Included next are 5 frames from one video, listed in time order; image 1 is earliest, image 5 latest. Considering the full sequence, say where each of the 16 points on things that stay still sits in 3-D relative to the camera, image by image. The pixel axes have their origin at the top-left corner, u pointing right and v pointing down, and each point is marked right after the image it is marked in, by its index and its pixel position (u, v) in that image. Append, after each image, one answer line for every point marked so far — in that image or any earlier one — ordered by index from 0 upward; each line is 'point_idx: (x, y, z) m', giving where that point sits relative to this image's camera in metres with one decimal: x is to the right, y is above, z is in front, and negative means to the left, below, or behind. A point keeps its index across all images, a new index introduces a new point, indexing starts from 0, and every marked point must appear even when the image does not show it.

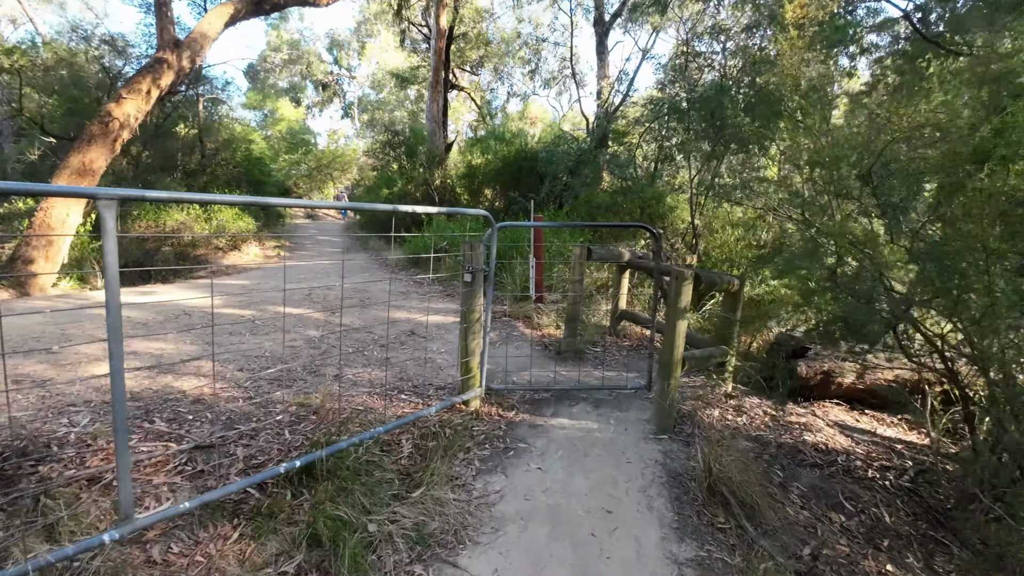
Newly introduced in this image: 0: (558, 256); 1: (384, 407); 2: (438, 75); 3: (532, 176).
0: (+0.7, +0.5, +7.0) m
1: (-0.9, -0.9, +3.5) m
2: (-2.5, +7.1, +16.3) m
3: (+0.5, +3.0, +12.9) m
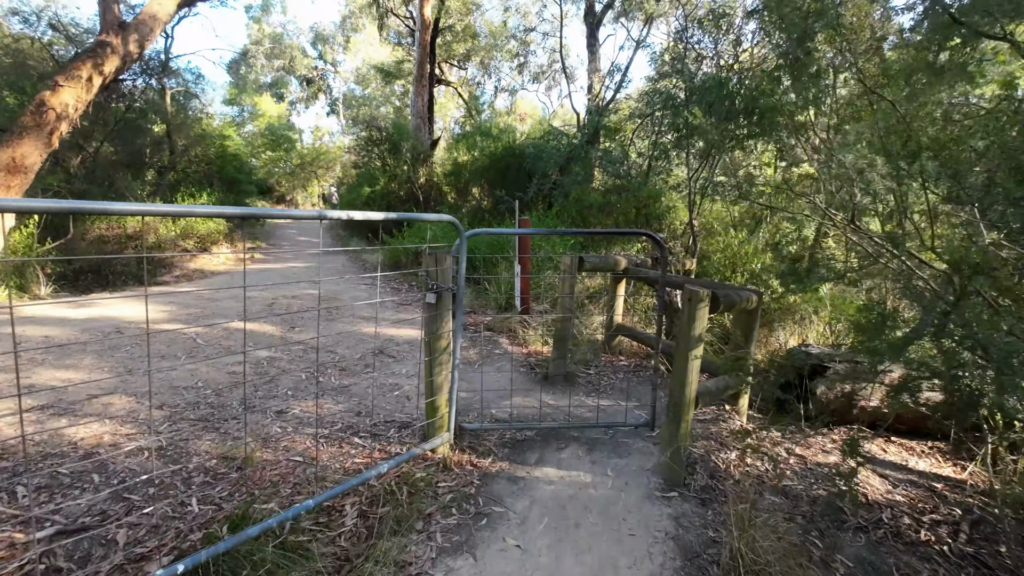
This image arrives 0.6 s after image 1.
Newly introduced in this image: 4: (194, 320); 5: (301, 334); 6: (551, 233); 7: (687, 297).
0: (+0.4, +0.3, +6.3) m
1: (-1.1, -1.0, +2.8) m
2: (-2.9, +7.0, +15.6) m
3: (+0.2, +2.9, +12.2) m
4: (-3.4, -0.3, +5.2) m
5: (-2.2, -0.5, +5.1) m
6: (+0.3, +0.4, +3.1) m
7: (+0.9, 0.0, +2.5) m
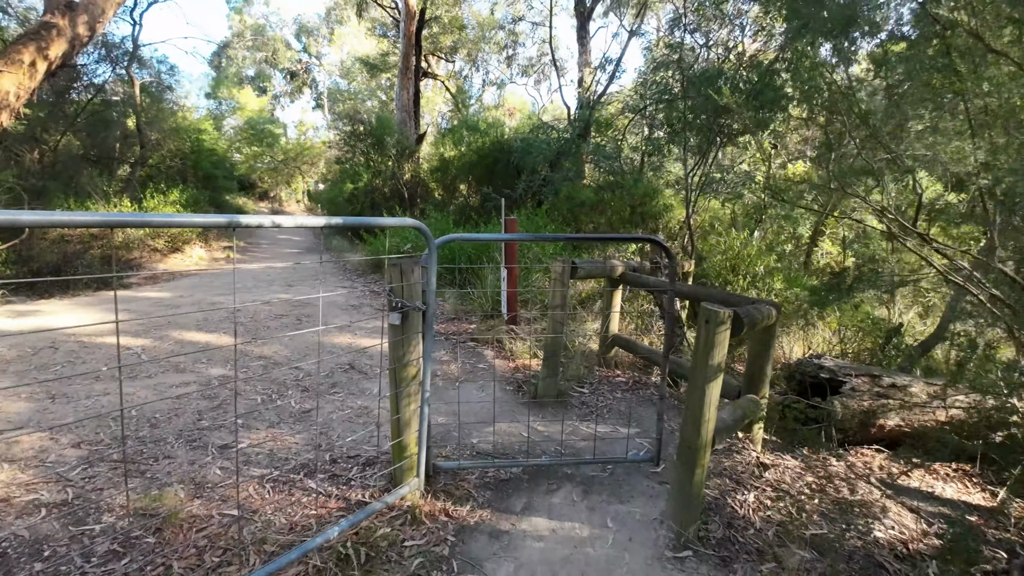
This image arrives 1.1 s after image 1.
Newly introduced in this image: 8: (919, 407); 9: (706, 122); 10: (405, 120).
0: (+0.3, +0.3, +5.9) m
1: (-1.1, -1.1, +2.4) m
2: (-3.2, +7.0, +15.1) m
3: (-0.1, +2.9, +11.8) m
4: (-3.6, -0.4, +4.7) m
5: (-2.3, -0.6, +4.6) m
6: (+0.2, +0.3, +2.7) m
7: (+0.8, -0.1, +2.1) m
8: (+3.3, -1.0, +4.0) m
9: (+2.5, +2.2, +6.4) m
10: (-3.4, +5.3, +15.3) m
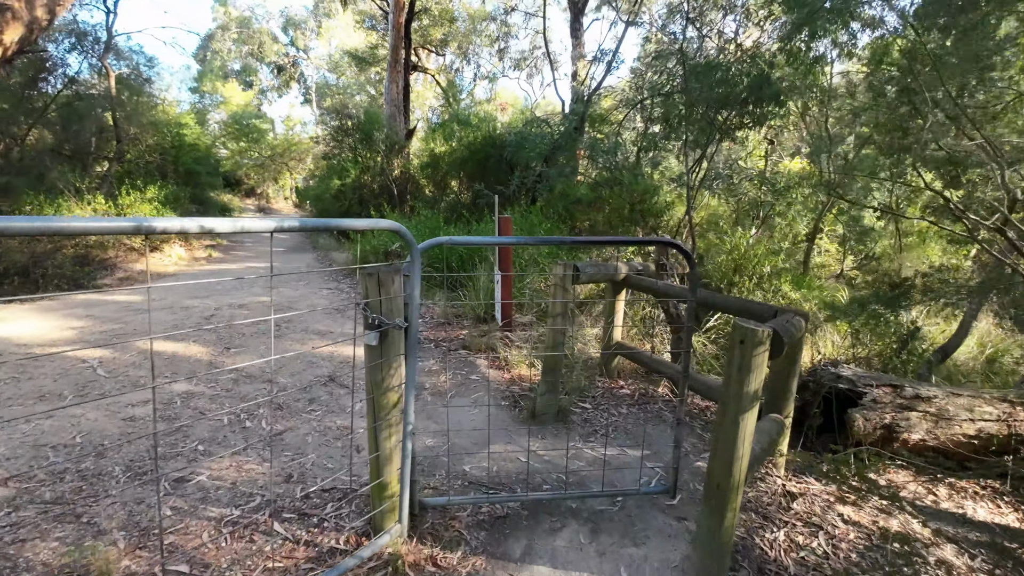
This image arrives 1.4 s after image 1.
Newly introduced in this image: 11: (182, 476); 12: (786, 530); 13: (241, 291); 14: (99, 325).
0: (+0.2, +0.3, +5.6) m
1: (-1.2, -1.1, +2.0) m
2: (-3.5, +7.0, +14.6) m
3: (-0.3, +2.9, +11.4) m
4: (-3.6, -0.5, +4.3) m
5: (-2.4, -0.6, +4.2) m
6: (+0.1, +0.2, +2.4) m
7: (+0.8, -0.2, +1.8) m
8: (+3.3, -1.0, +3.7) m
9: (+2.5, +2.1, +6.1) m
10: (-3.6, +5.3, +14.9) m
11: (-1.7, -1.0, +2.5) m
12: (+1.3, -1.2, +2.4) m
13: (-3.9, 0.0, +7.0) m
14: (-4.1, -0.4, +4.9) m
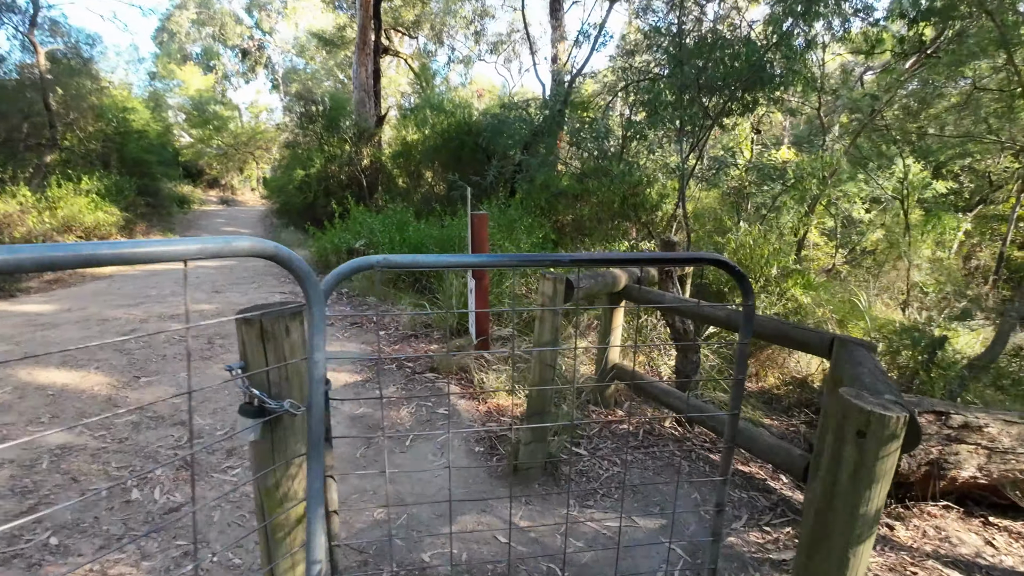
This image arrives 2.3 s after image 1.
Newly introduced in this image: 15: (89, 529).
0: (0.0, +0.2, +4.8) m
1: (-1.2, -1.3, +1.3) m
2: (-4.1, +7.1, +13.6) m
3: (-0.8, +2.9, +10.6) m
4: (-3.8, -0.6, +3.5) m
5: (-2.5, -0.7, +3.4) m
6: (0.0, +0.1, +1.6) m
7: (+0.7, -0.3, +1.1) m
8: (+3.1, -1.1, +3.1) m
9: (+2.2, +2.1, +5.5) m
10: (-4.3, +5.4, +13.9) m
11: (-1.8, -1.1, +1.8) m
12: (+1.2, -1.3, +1.7) m
13: (-4.2, -0.1, +6.1) m
14: (-4.3, -0.5, +4.0) m
15: (-1.8, -1.0, +2.1) m
